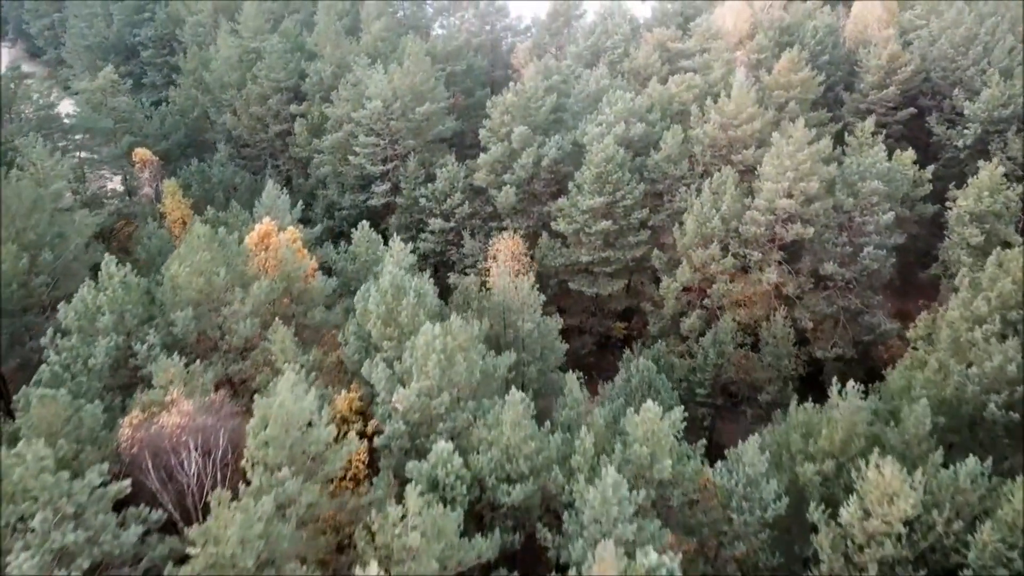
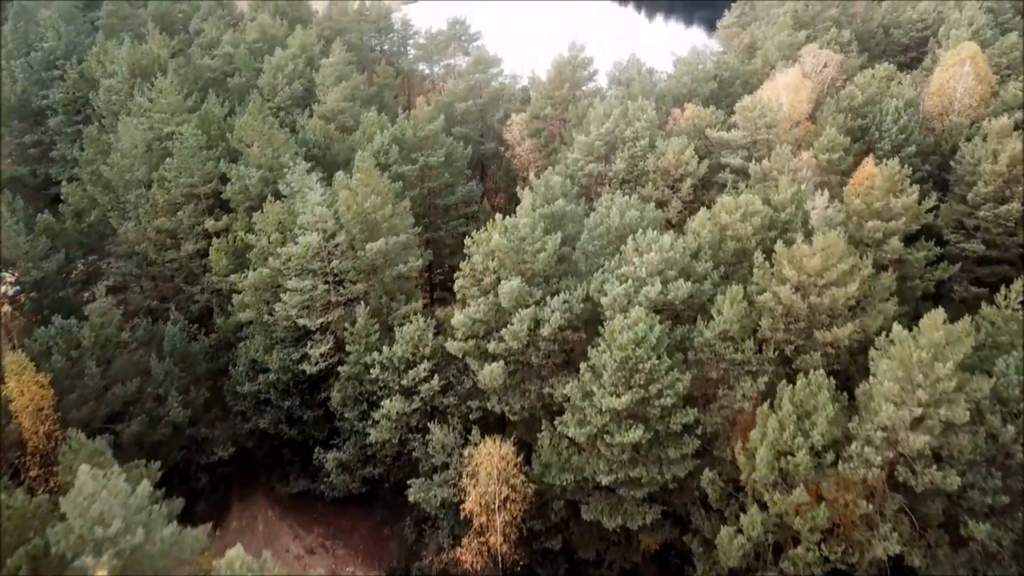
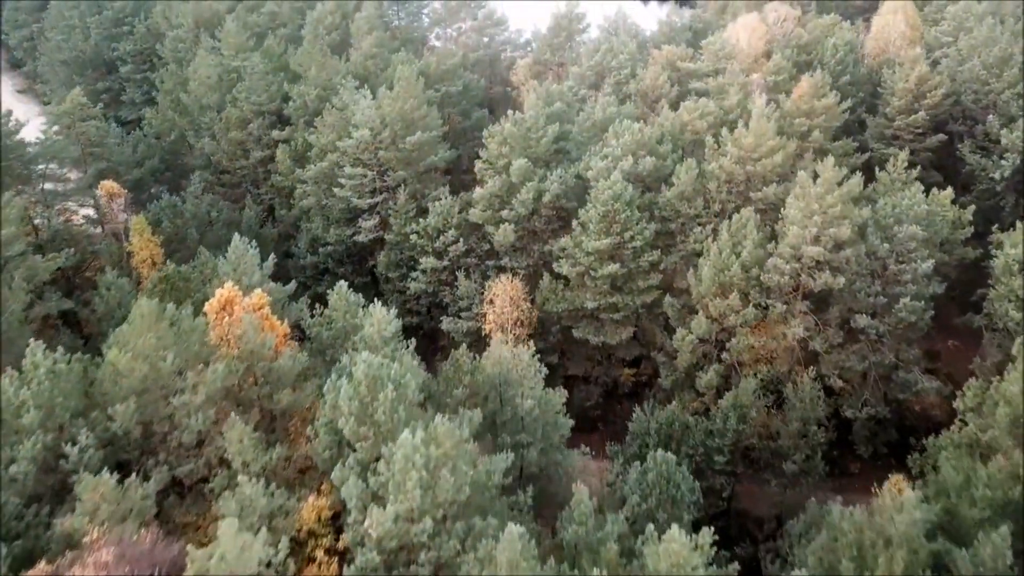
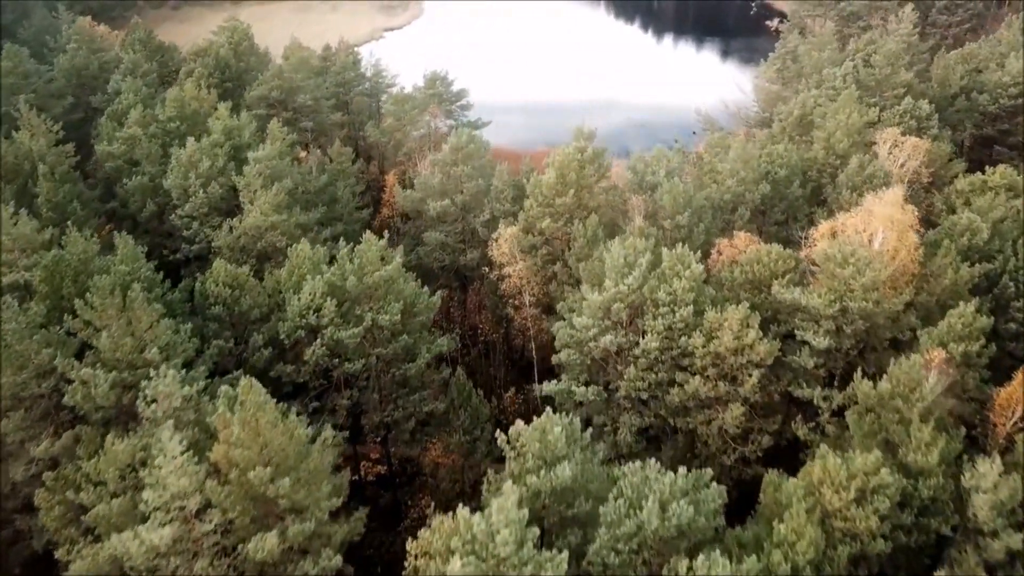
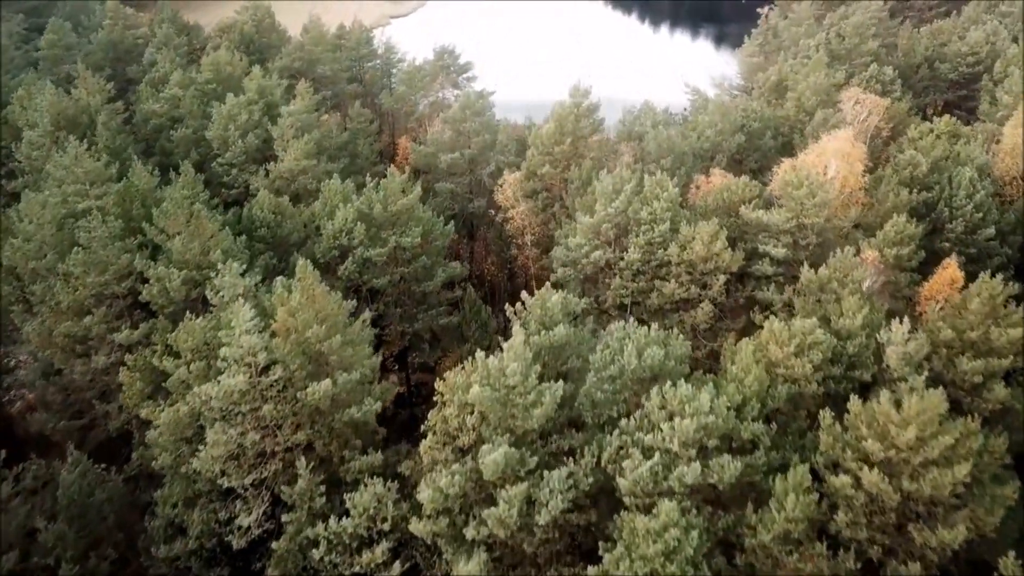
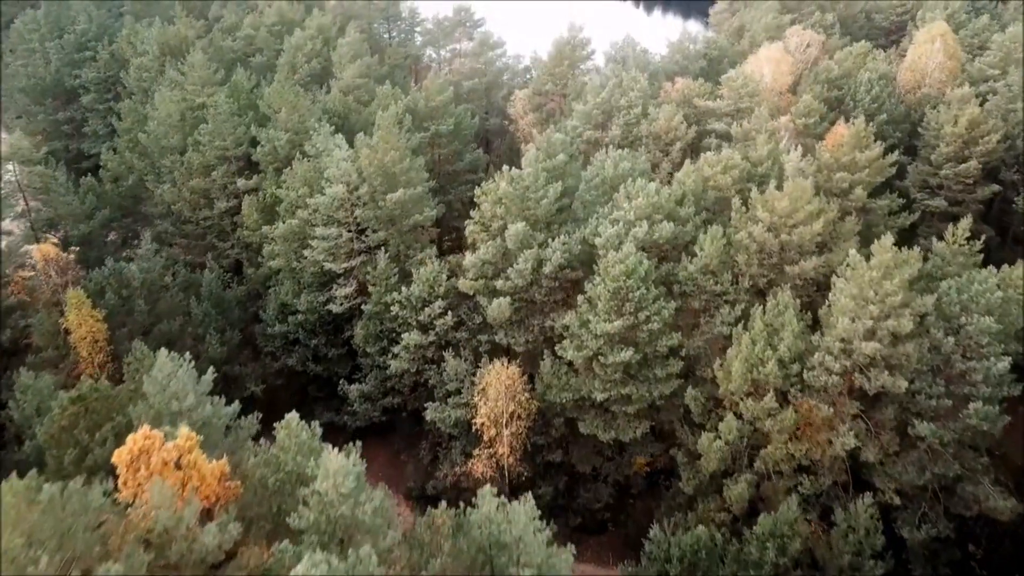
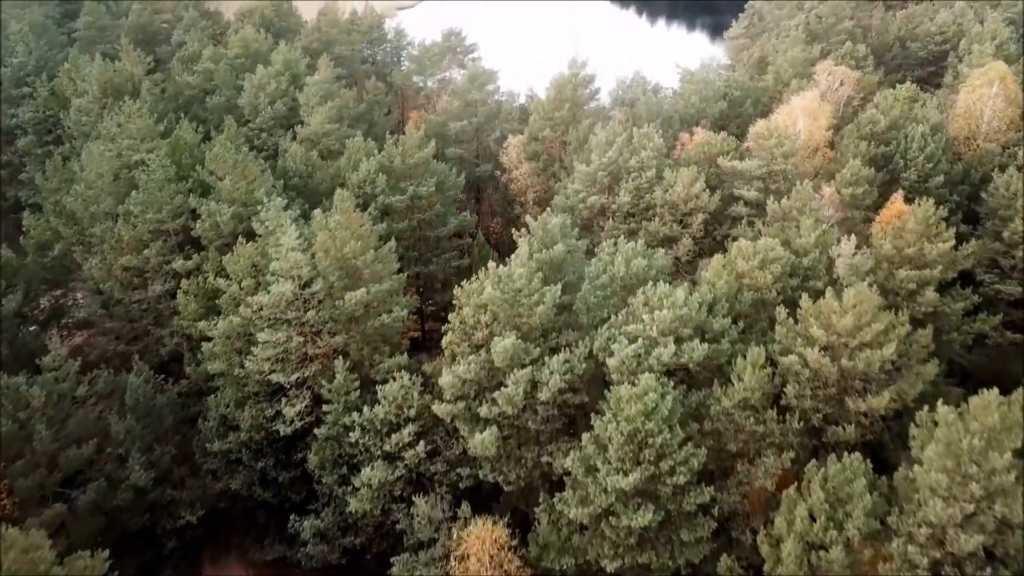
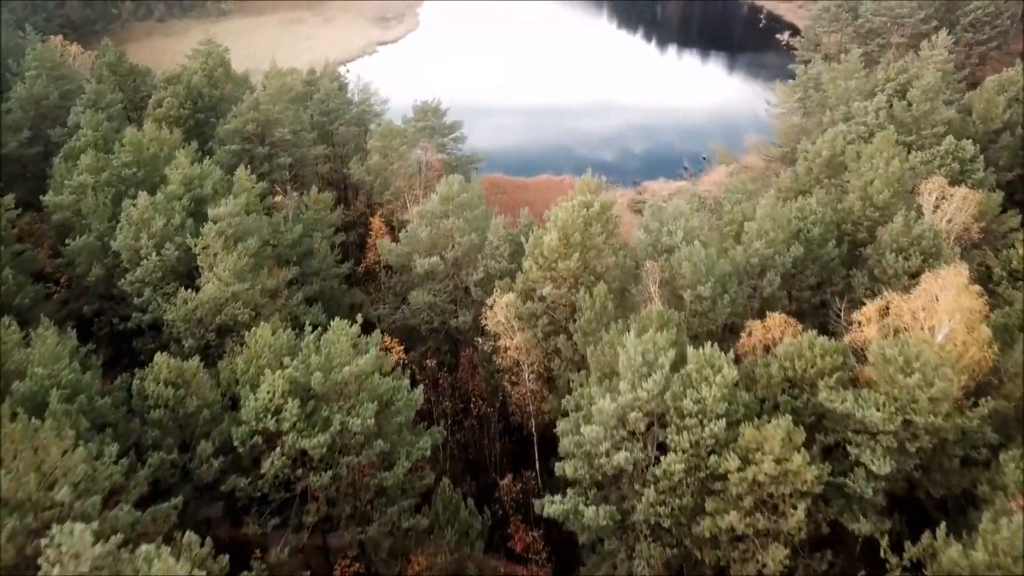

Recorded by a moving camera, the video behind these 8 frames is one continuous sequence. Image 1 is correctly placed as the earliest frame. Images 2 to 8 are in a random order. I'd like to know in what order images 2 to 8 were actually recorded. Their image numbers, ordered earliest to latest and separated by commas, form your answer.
3, 6, 2, 7, 5, 4, 8
